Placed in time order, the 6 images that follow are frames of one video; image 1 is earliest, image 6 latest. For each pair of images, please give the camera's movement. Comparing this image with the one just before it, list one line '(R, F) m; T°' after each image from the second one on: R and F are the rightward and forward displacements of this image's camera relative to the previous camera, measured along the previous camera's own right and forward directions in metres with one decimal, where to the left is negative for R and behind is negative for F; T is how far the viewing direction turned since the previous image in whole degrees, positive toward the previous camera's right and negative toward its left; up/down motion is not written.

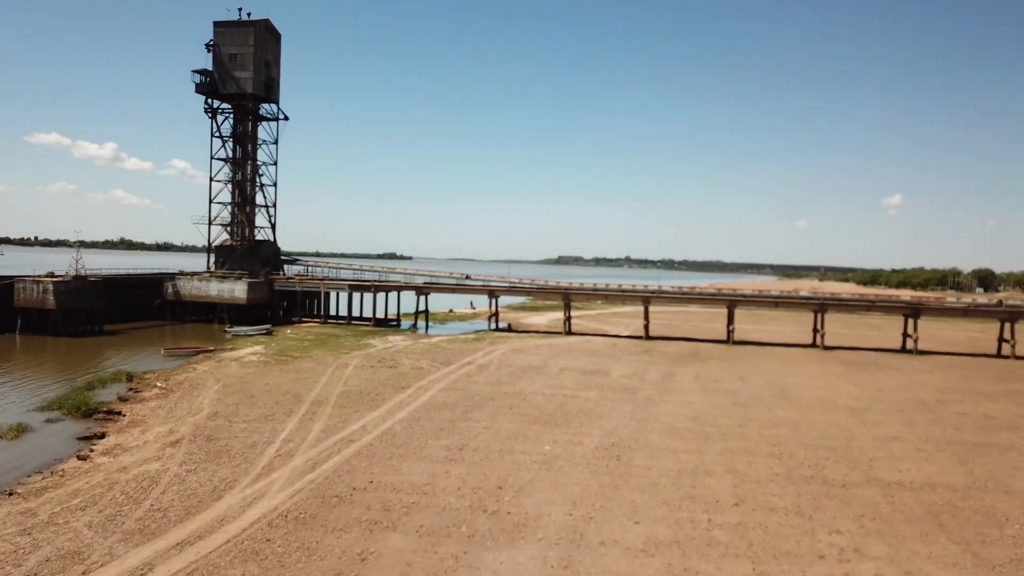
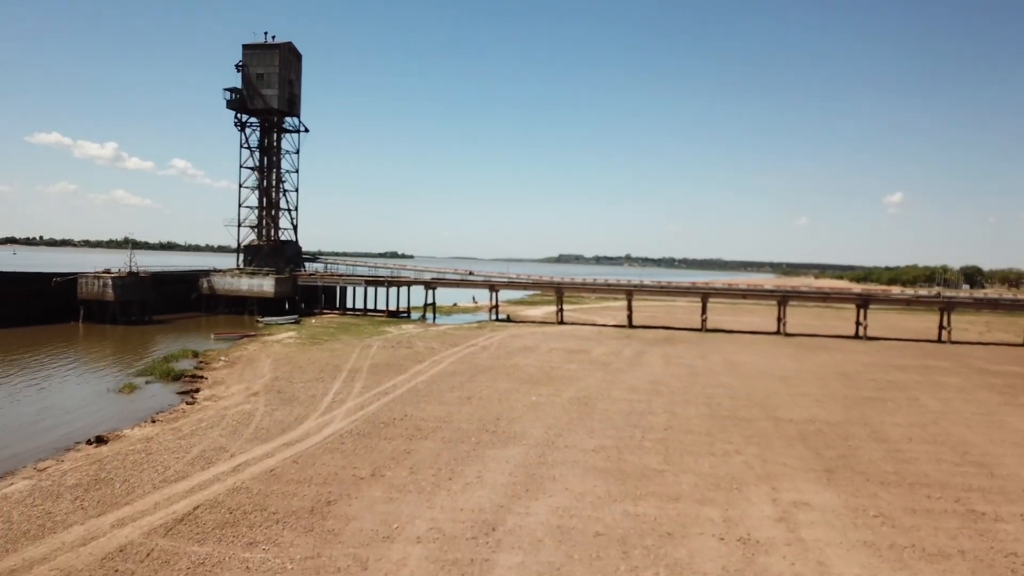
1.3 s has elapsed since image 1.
(+0.1, -4.1) m; 0°
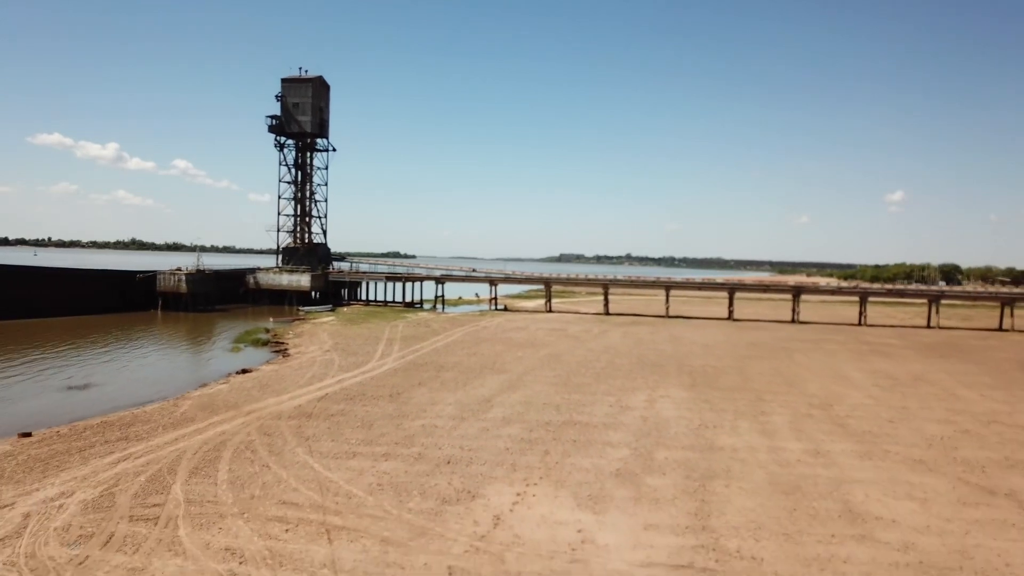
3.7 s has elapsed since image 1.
(+0.3, -7.4) m; 0°
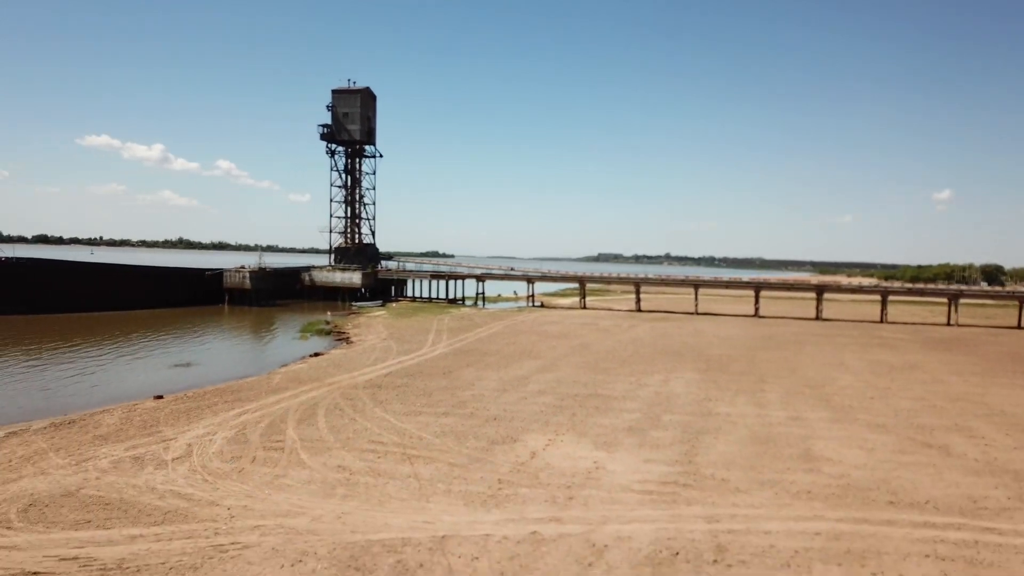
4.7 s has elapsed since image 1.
(+0.1, -2.9) m; -3°
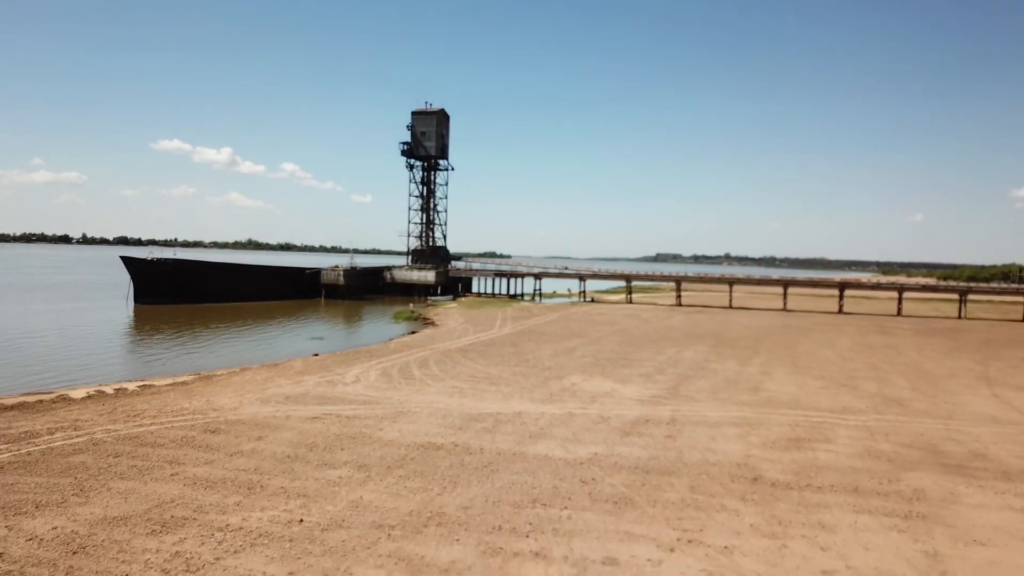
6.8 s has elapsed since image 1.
(+0.2, -6.4) m; -4°
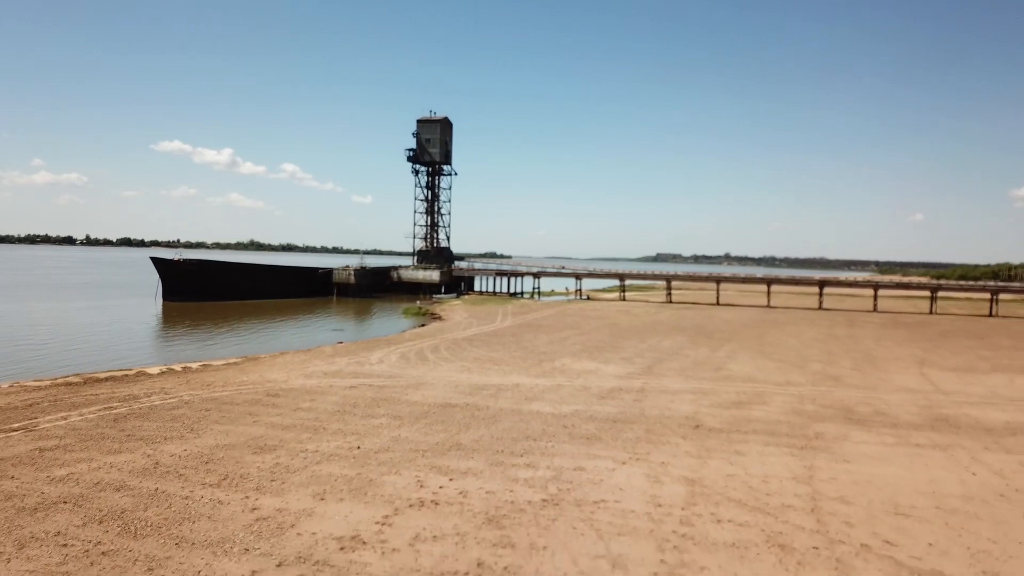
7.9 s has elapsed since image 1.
(0.0, -3.2) m; 0°
